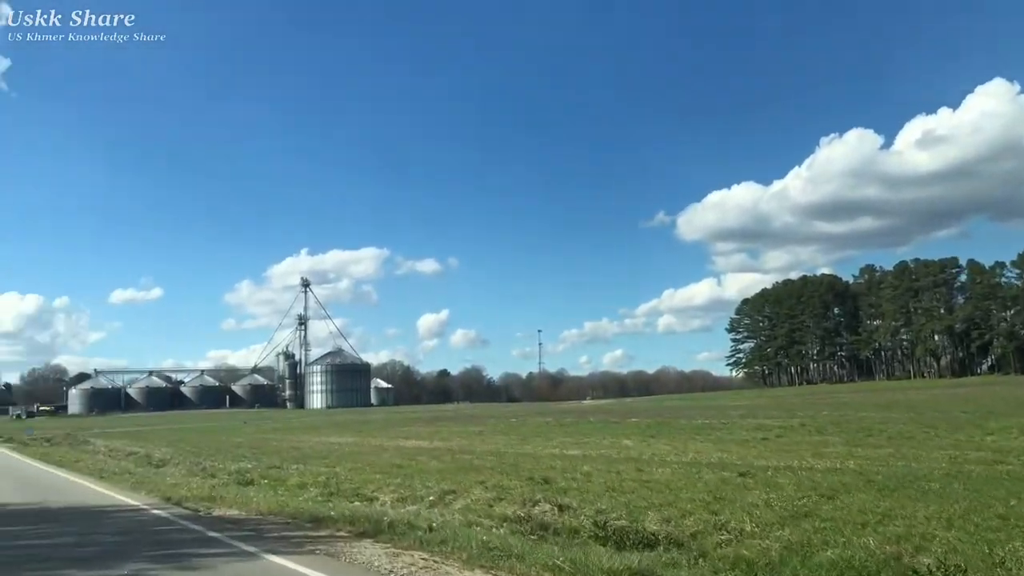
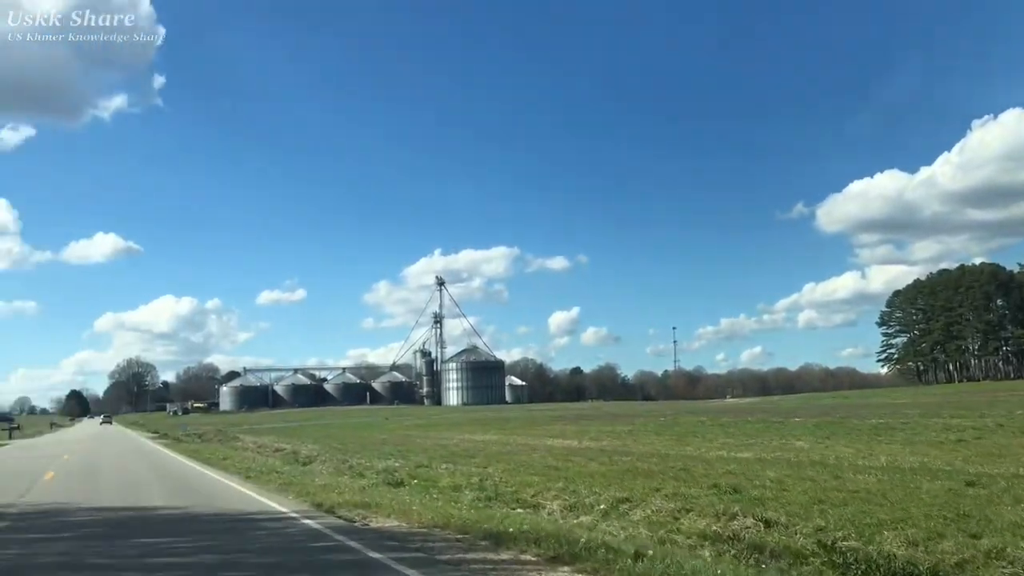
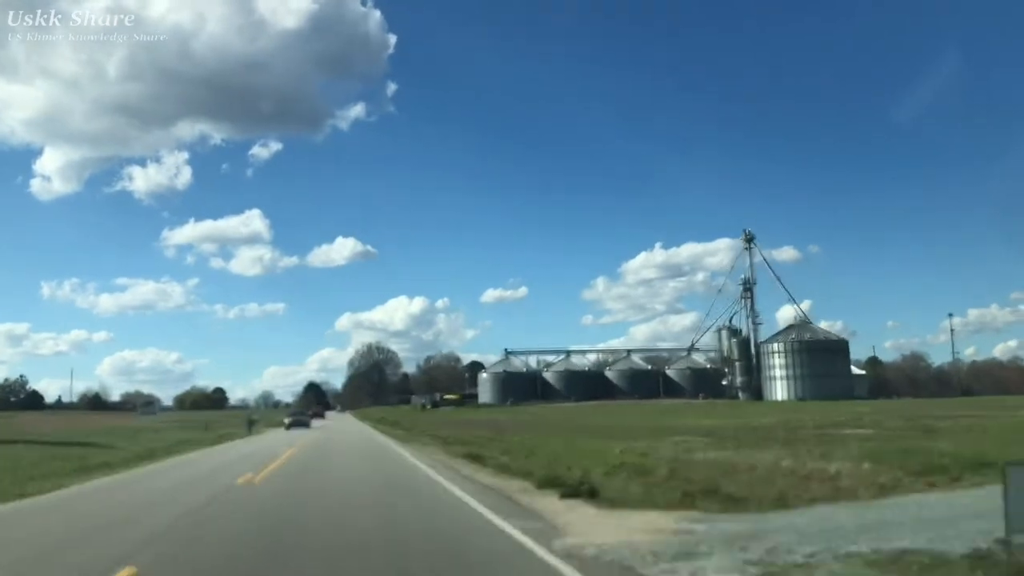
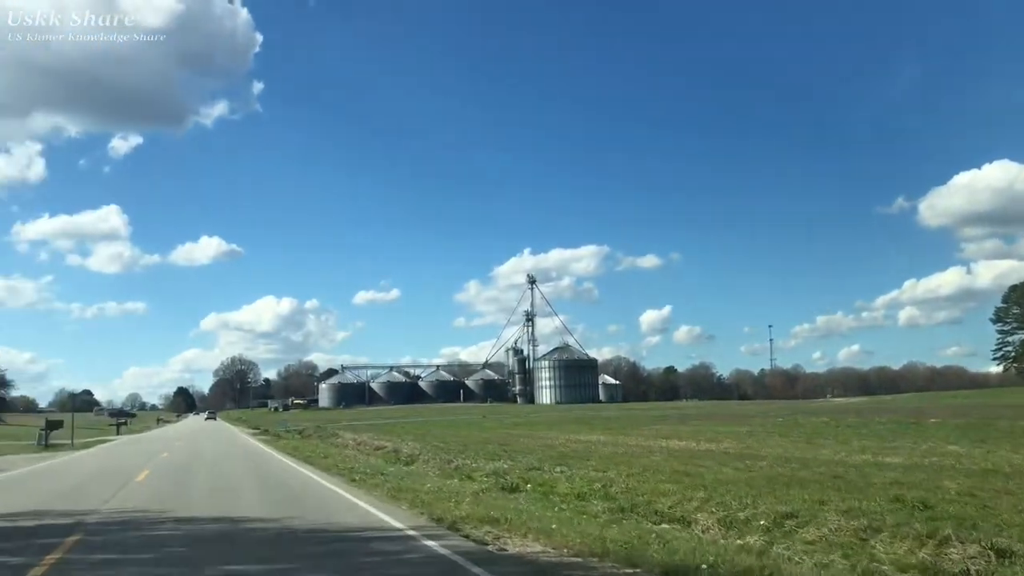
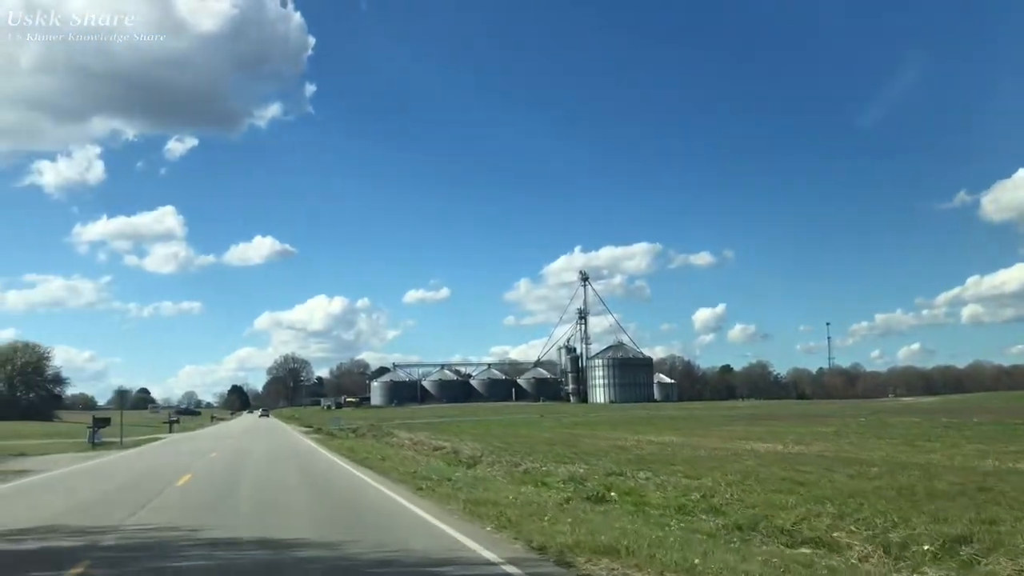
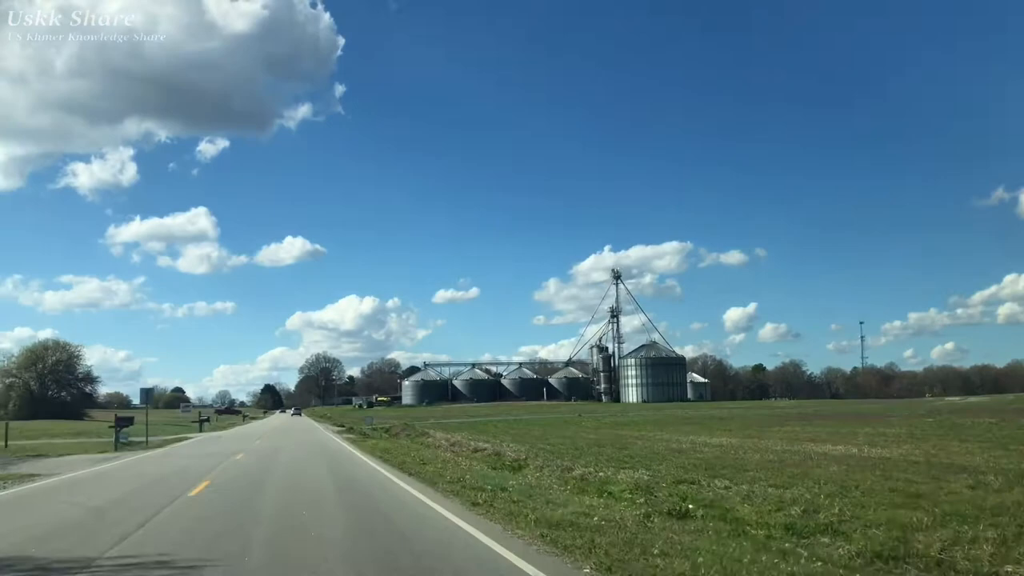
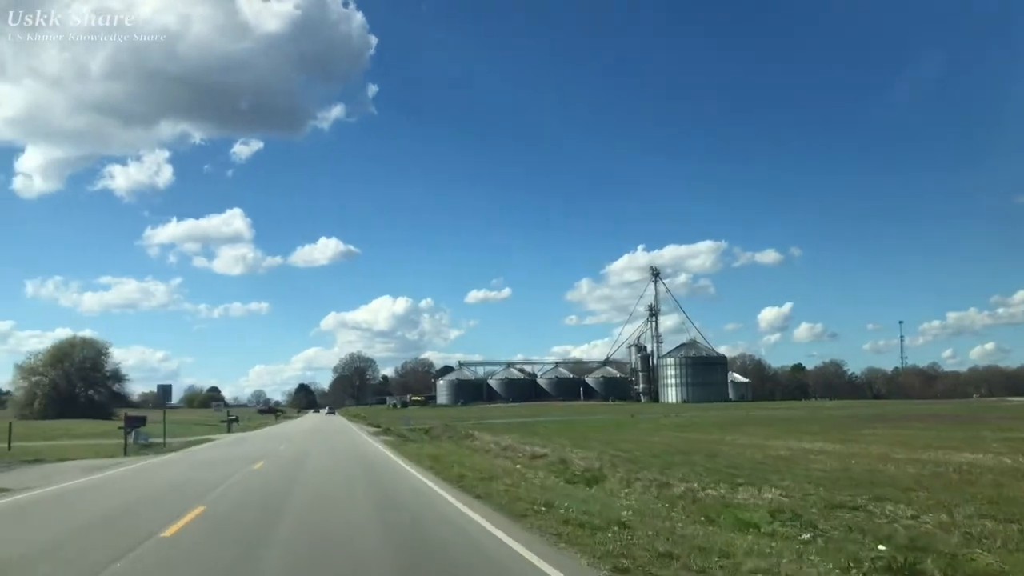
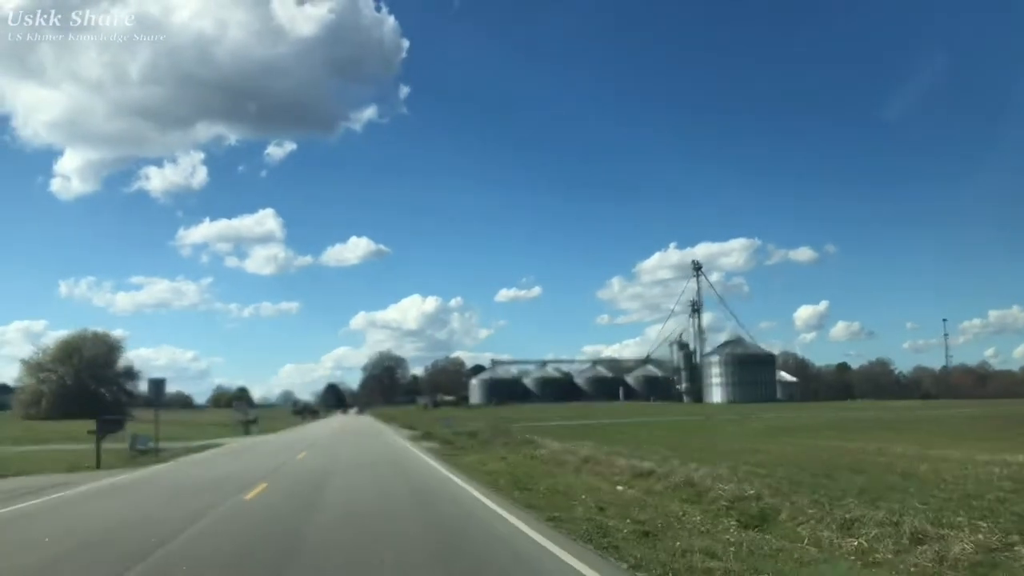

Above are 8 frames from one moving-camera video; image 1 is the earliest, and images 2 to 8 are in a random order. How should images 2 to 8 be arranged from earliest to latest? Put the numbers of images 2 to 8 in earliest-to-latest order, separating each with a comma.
2, 4, 5, 6, 7, 8, 3
